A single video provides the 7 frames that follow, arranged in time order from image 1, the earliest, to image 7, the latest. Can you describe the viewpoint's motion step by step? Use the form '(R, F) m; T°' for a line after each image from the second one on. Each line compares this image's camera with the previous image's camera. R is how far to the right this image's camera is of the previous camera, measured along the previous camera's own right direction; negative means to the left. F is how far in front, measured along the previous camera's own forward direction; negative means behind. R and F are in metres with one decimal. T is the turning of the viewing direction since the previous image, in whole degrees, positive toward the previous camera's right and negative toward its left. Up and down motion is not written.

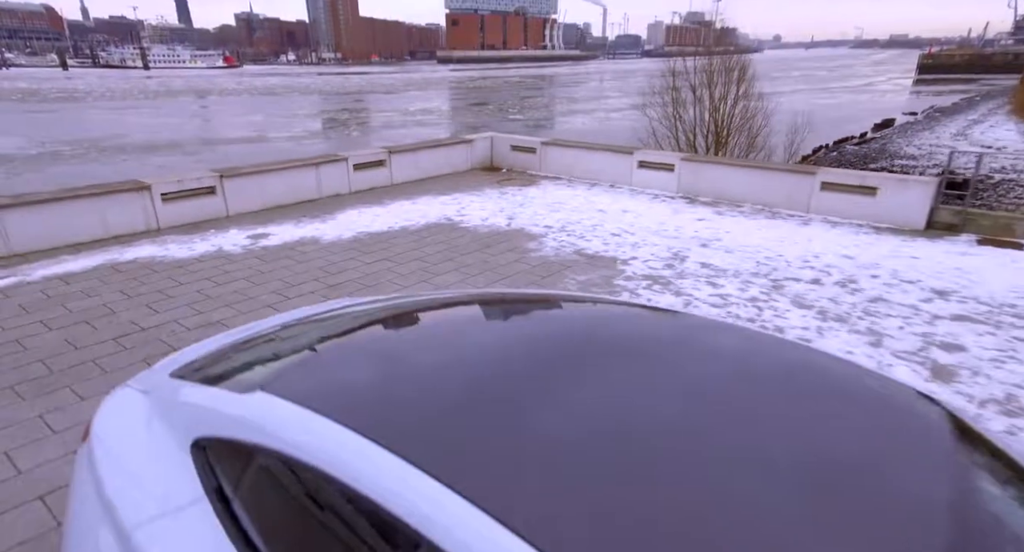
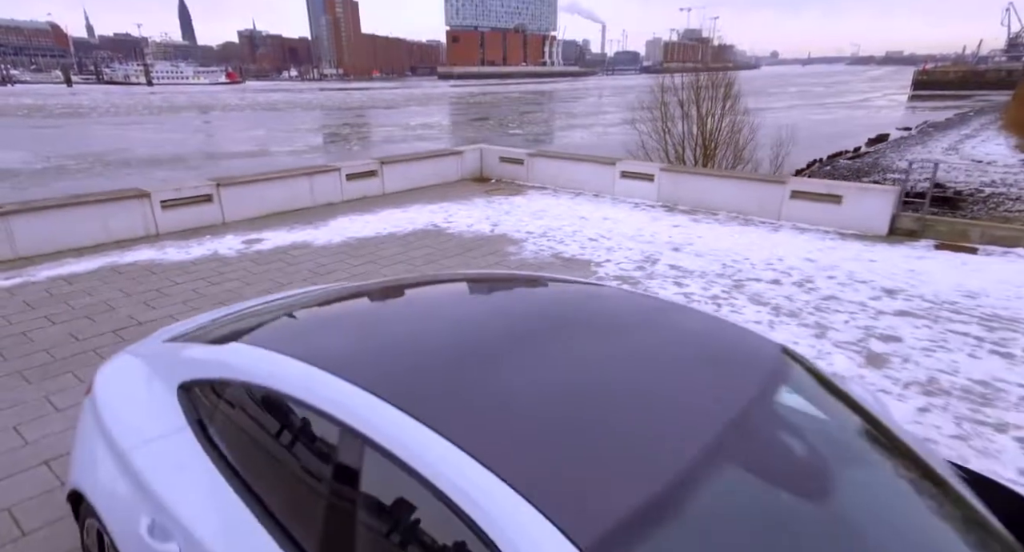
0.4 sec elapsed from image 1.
(+0.2, -0.3) m; 0°
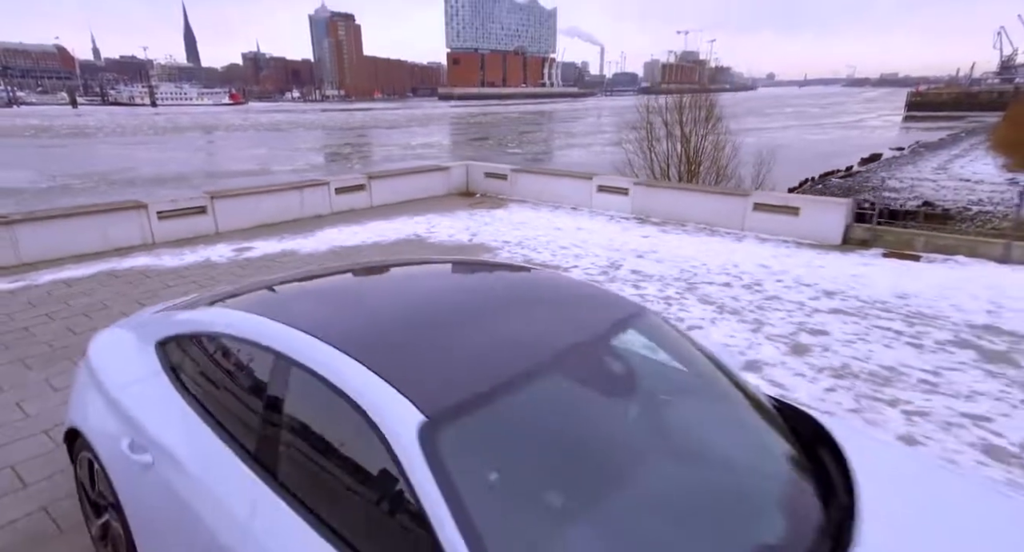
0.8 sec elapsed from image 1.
(+0.3, -0.4) m; 0°
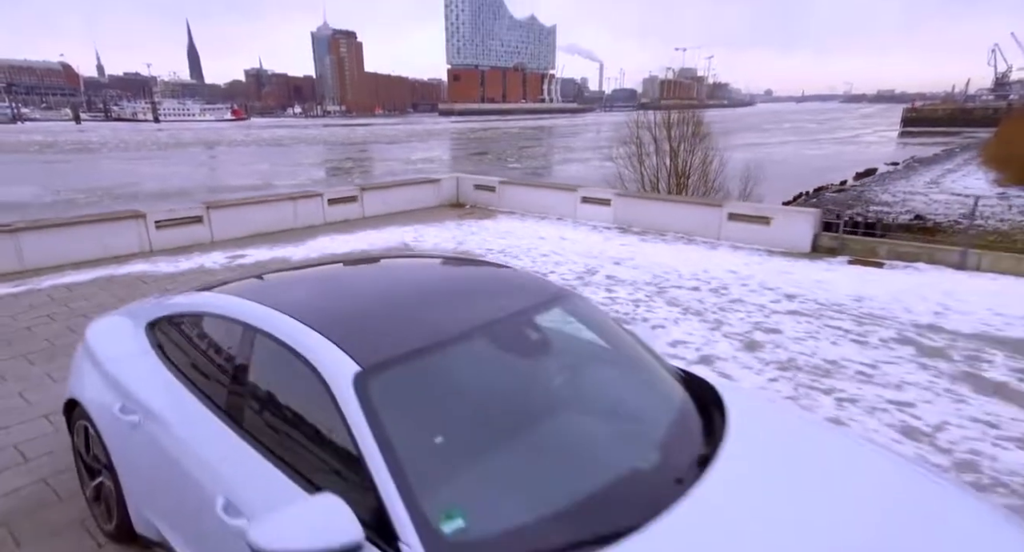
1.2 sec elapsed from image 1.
(+0.2, -0.3) m; 0°
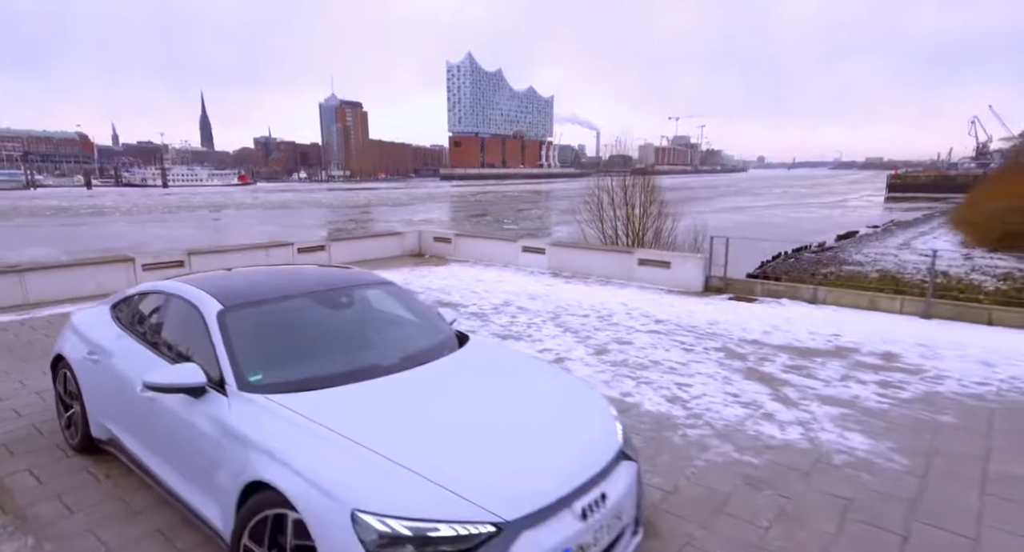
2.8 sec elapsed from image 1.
(+1.0, -1.3) m; 0°
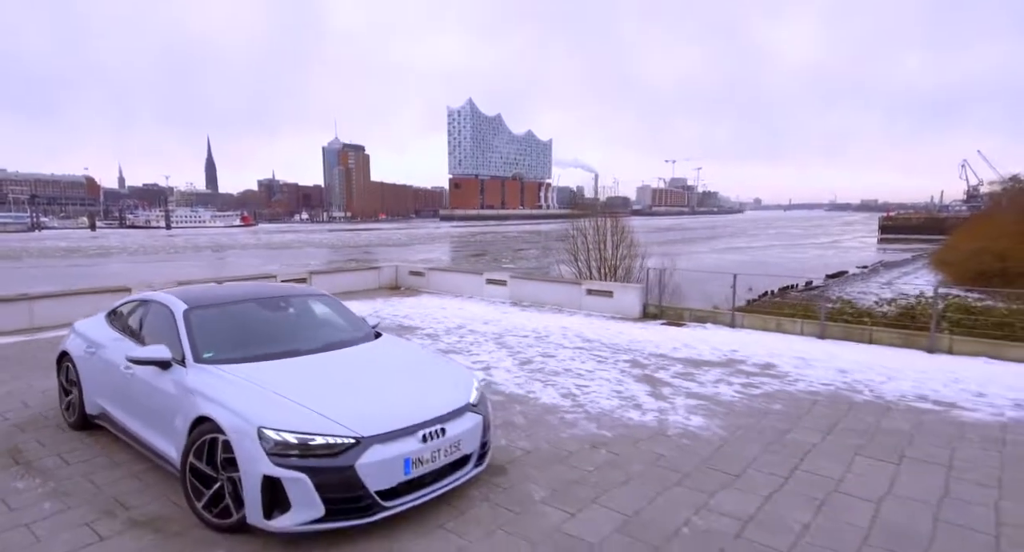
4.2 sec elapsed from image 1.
(+0.7, -1.0) m; 0°
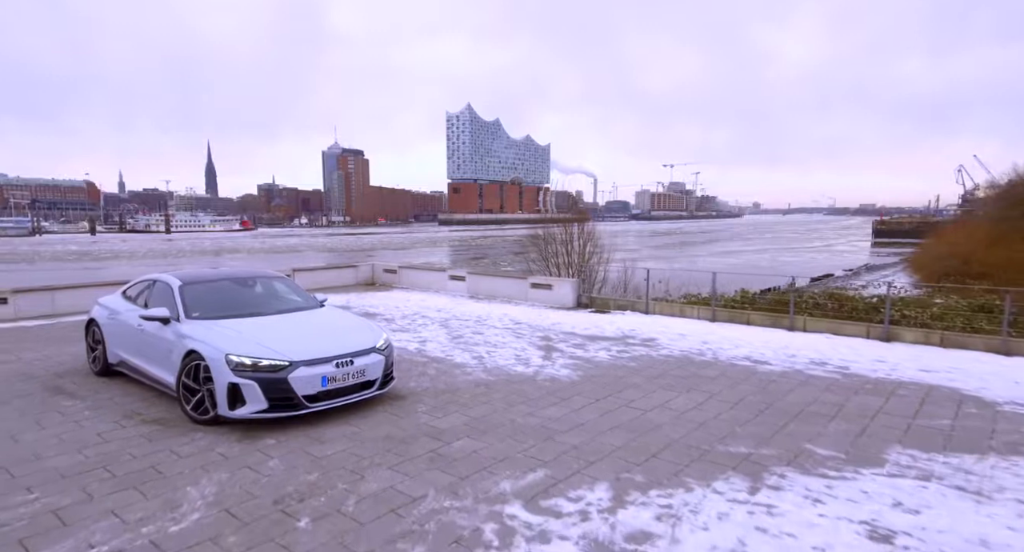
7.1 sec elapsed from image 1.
(+1.0, -1.6) m; 0°
